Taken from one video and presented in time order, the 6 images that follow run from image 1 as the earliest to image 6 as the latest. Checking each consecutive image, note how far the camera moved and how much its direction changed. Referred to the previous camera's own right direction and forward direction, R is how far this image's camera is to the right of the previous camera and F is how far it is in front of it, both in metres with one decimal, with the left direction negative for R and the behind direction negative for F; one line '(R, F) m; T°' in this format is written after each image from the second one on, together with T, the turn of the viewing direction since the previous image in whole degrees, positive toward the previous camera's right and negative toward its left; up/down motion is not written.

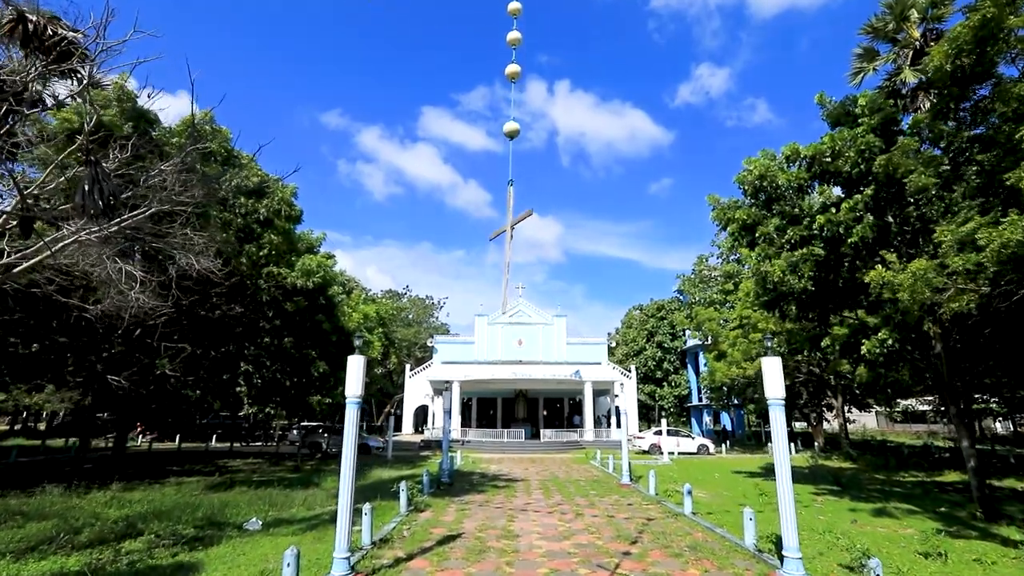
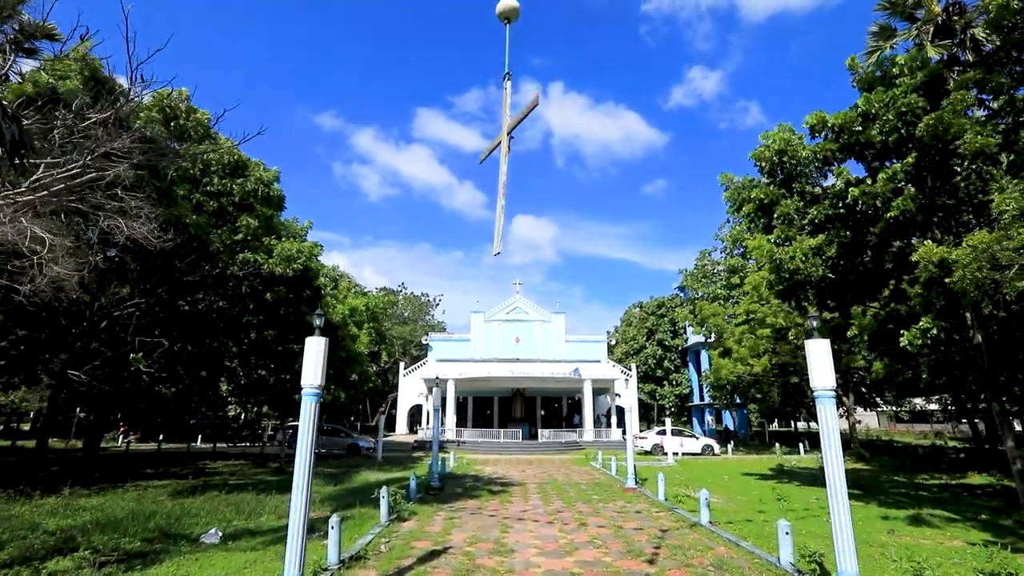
(0.0, +1.0) m; 0°
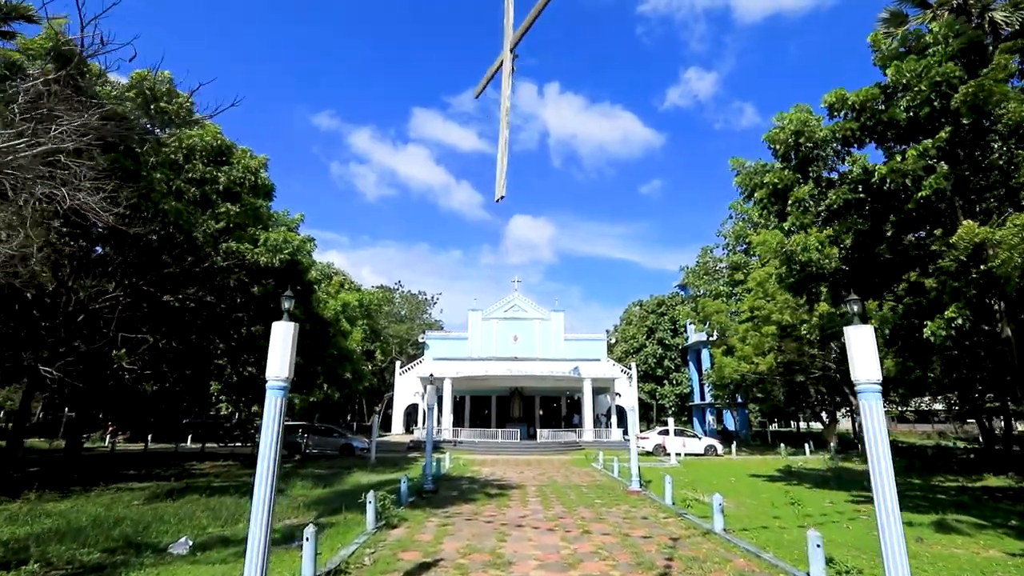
(0.0, +0.6) m; 0°
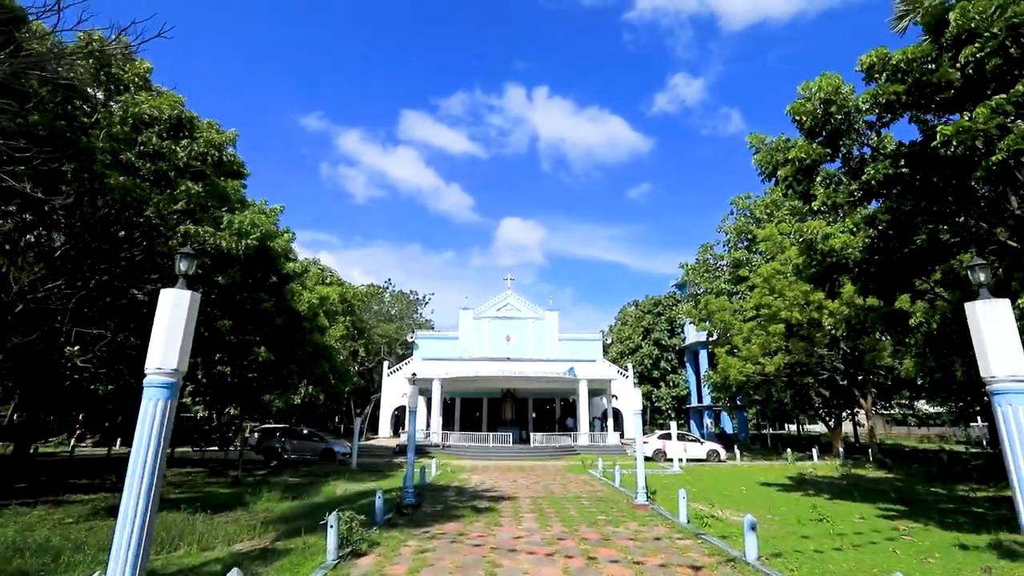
(0.0, +1.2) m; +1°
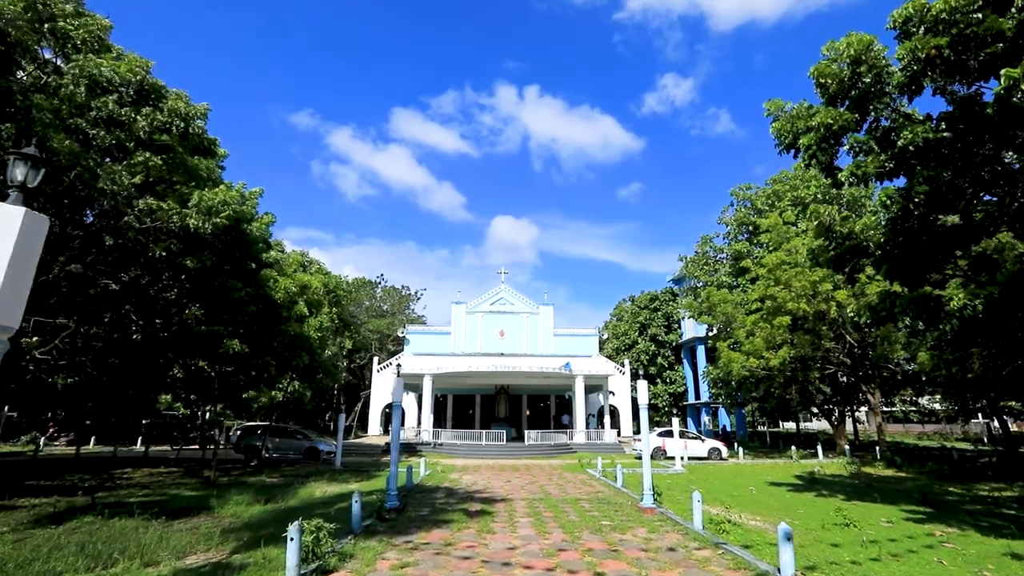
(0.0, +0.9) m; +1°
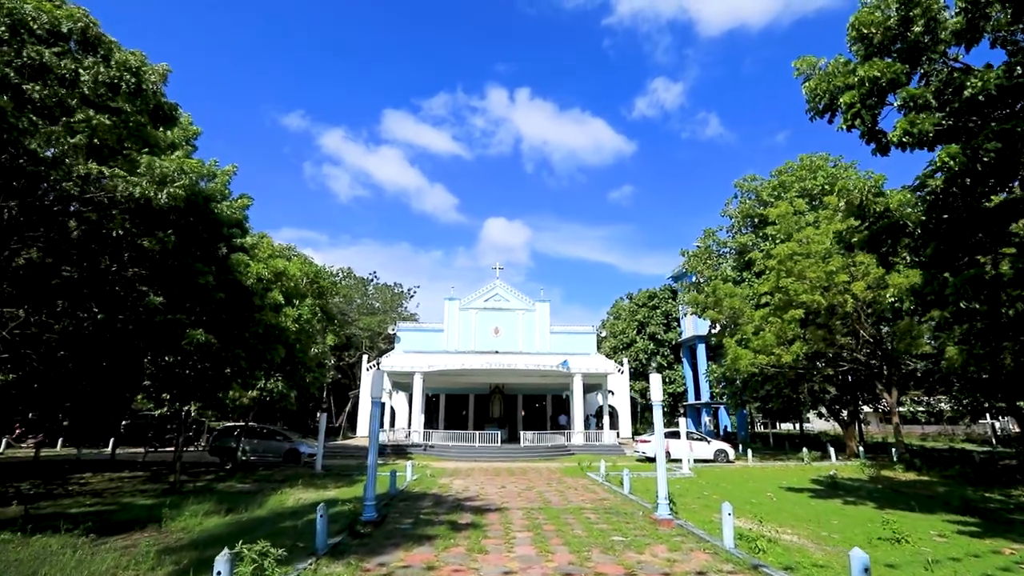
(0.0, +1.2) m; +1°
